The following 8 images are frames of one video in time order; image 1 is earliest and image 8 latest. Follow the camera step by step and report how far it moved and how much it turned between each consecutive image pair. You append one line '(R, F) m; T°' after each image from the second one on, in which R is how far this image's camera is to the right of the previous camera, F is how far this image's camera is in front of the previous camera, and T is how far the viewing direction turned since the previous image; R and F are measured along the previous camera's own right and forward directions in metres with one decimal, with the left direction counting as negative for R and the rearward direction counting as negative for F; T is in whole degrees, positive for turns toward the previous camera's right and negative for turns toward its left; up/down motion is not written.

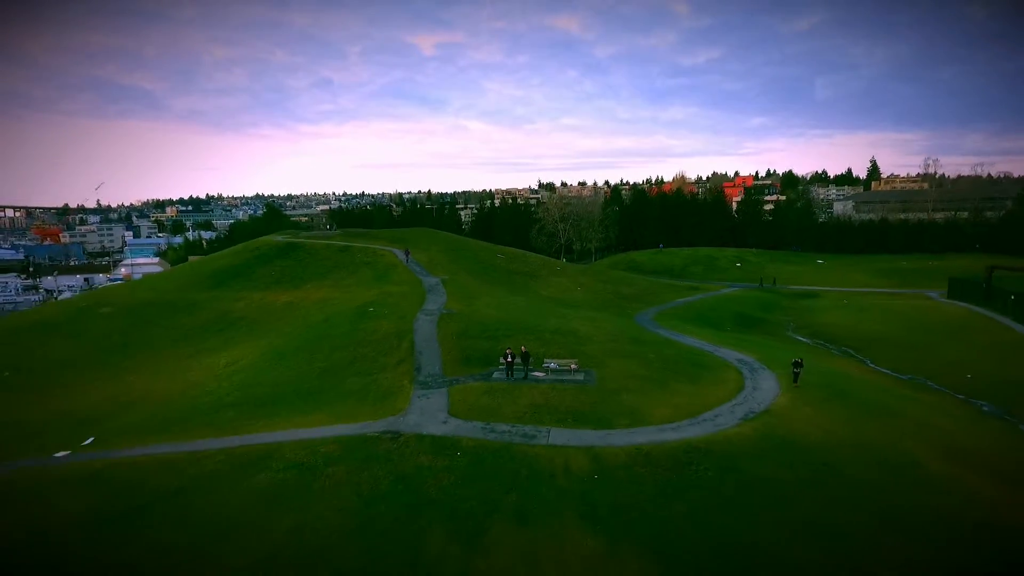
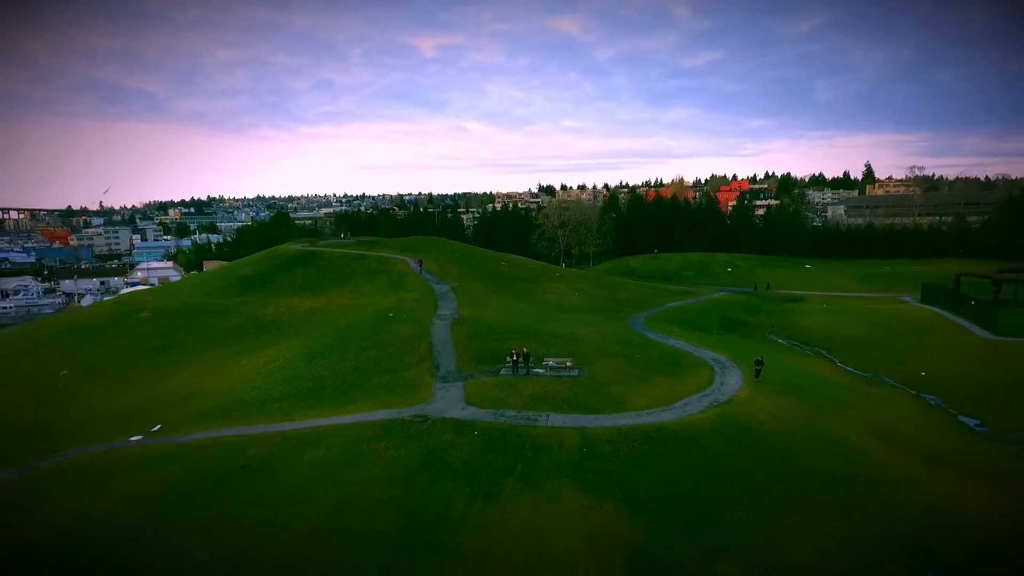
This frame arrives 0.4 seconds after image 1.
(-0.1, -2.4) m; 0°
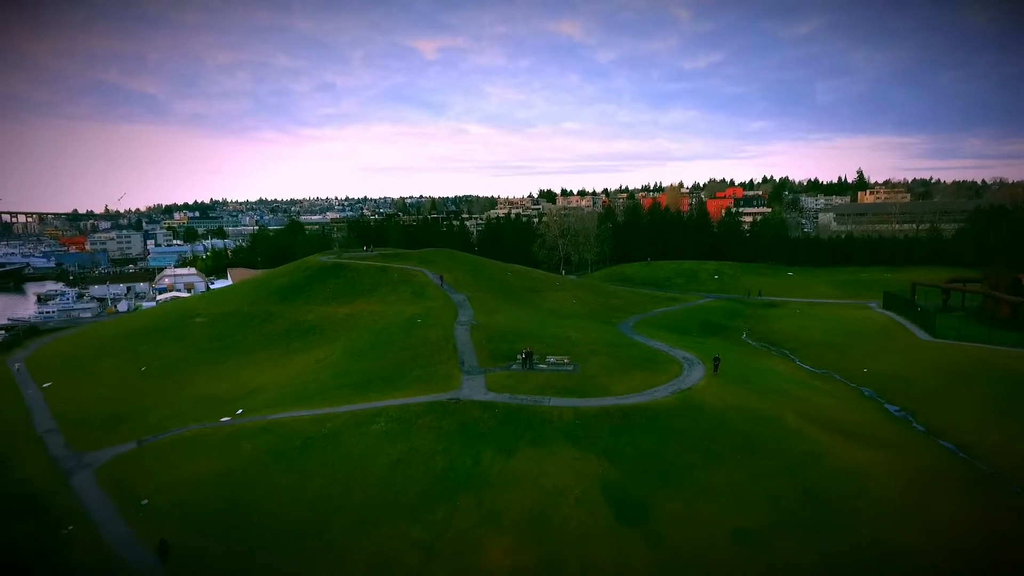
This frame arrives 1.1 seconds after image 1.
(-0.3, -4.1) m; 0°
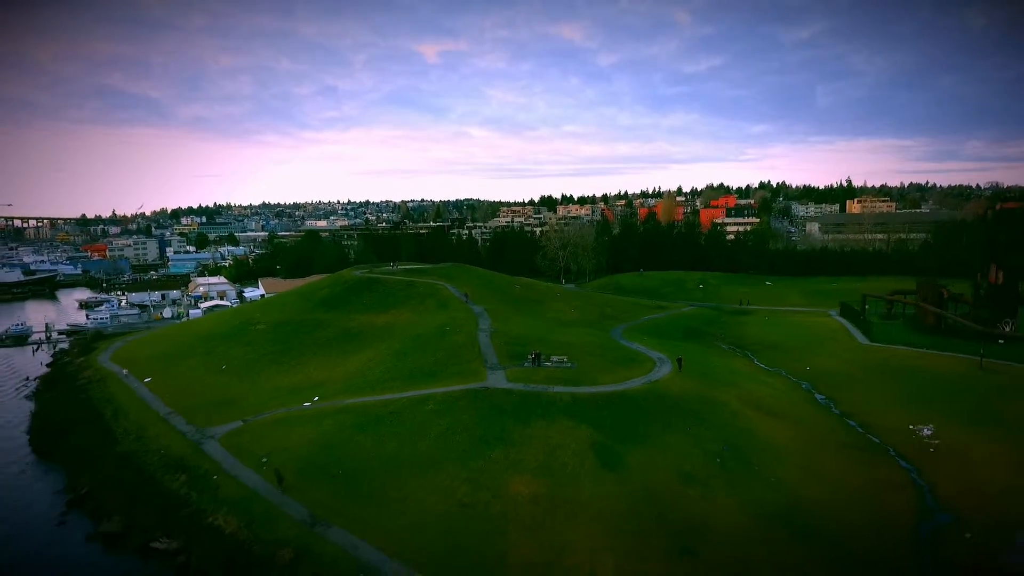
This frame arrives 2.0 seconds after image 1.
(-0.5, -6.1) m; 0°
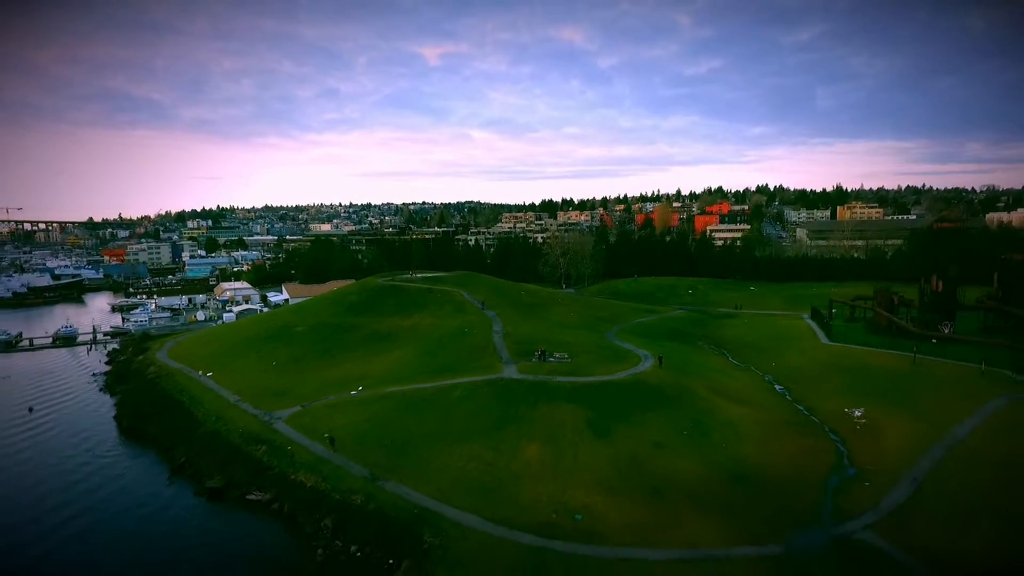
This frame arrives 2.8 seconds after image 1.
(-0.5, -5.4) m; 0°
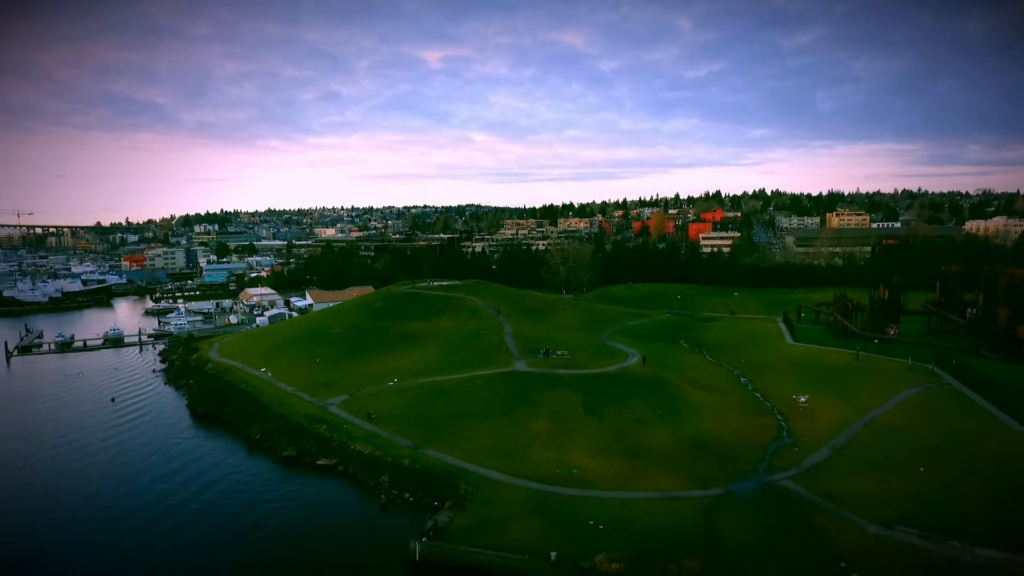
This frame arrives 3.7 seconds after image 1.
(-0.6, -6.5) m; 0°
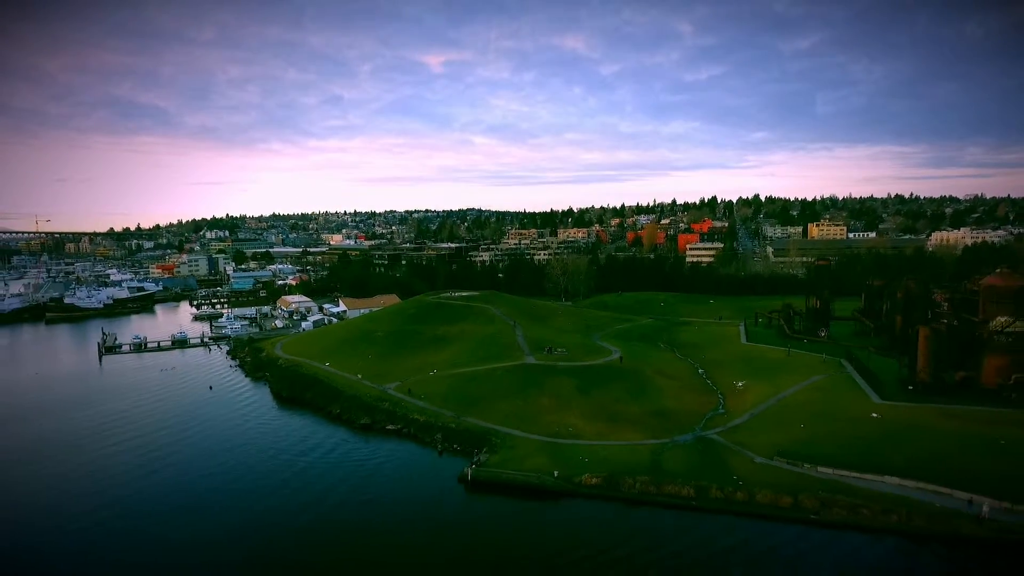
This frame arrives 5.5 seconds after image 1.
(-0.9, -11.9) m; 0°
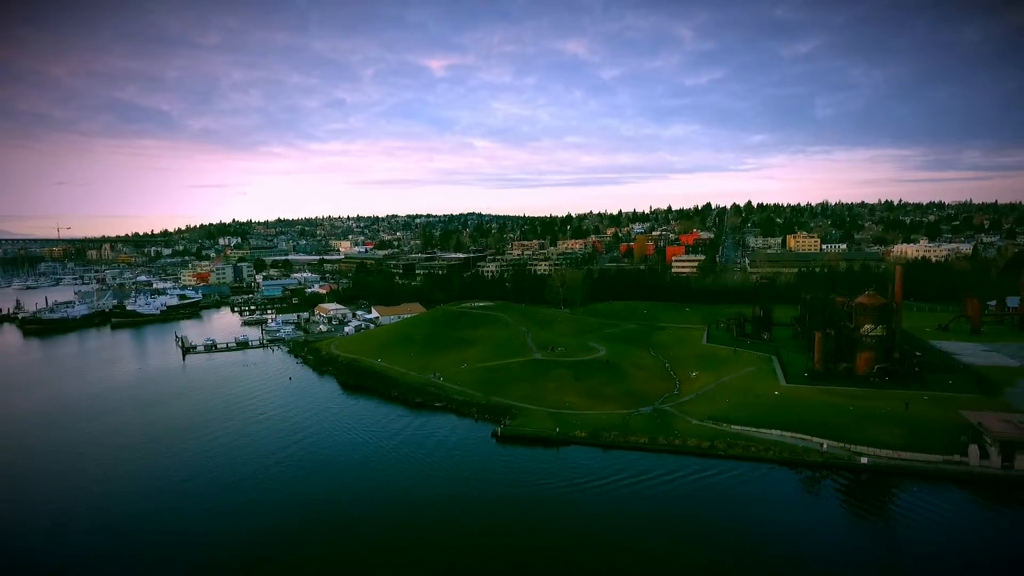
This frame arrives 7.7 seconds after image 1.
(-1.3, -15.9) m; 0°
